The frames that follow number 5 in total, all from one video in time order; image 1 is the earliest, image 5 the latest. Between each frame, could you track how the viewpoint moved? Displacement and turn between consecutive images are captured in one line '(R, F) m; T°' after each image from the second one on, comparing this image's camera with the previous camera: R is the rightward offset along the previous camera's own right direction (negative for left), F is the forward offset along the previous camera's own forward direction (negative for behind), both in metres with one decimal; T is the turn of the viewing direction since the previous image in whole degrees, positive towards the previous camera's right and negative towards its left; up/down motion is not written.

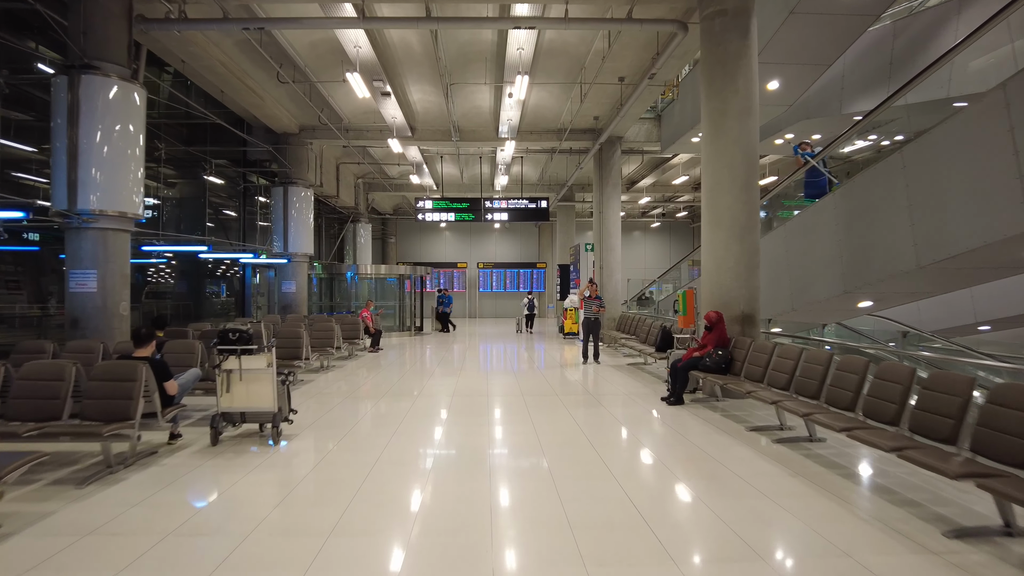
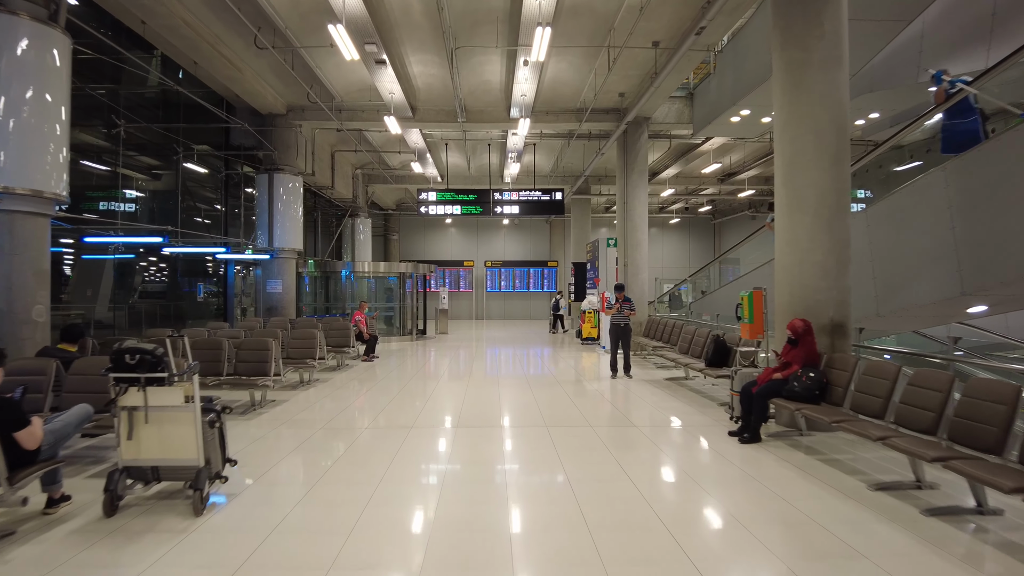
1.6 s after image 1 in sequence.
(-0.1, +1.2) m; -1°
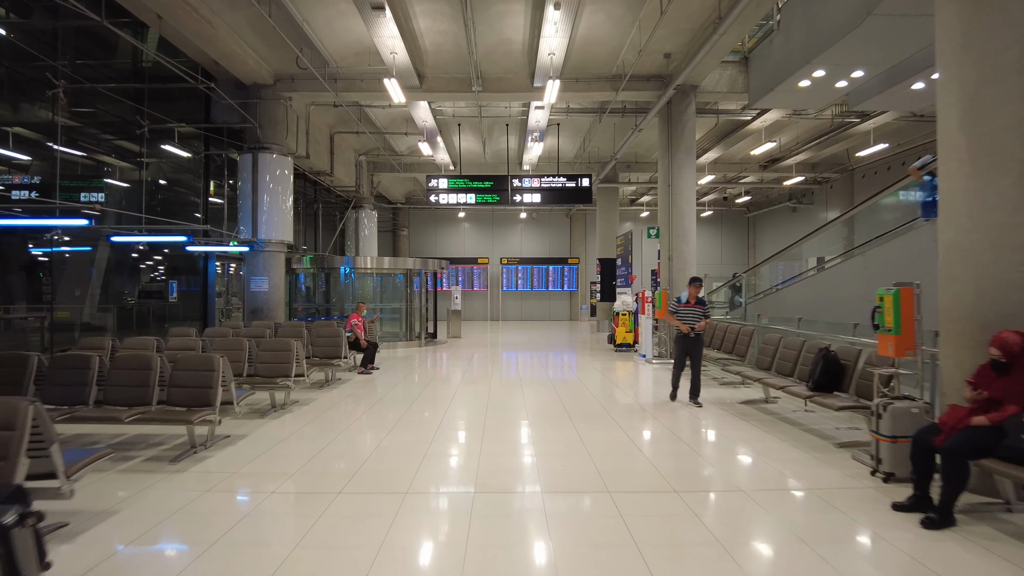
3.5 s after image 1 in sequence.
(-0.1, +1.4) m; -1°
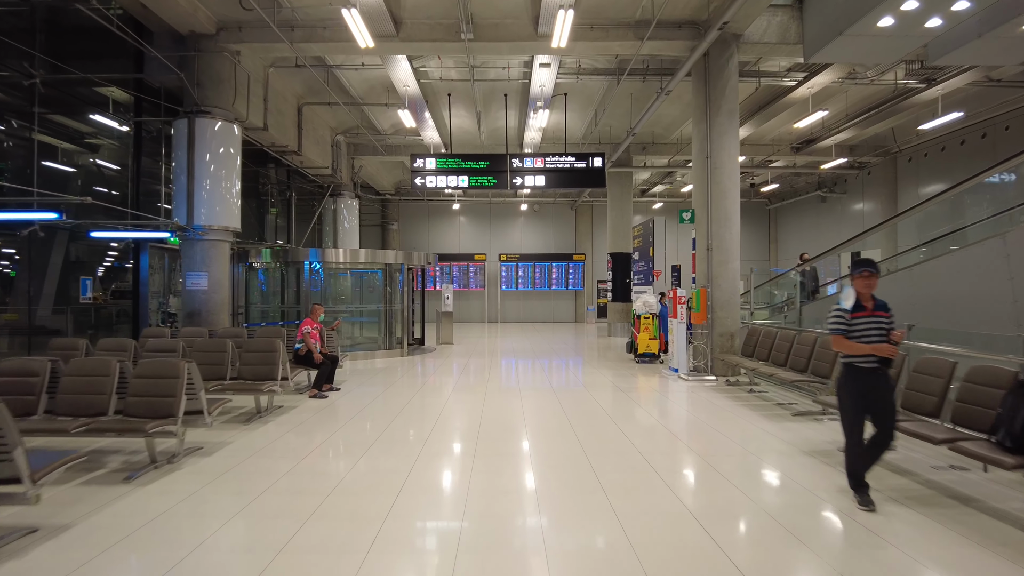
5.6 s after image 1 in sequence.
(0.0, +1.6) m; 0°
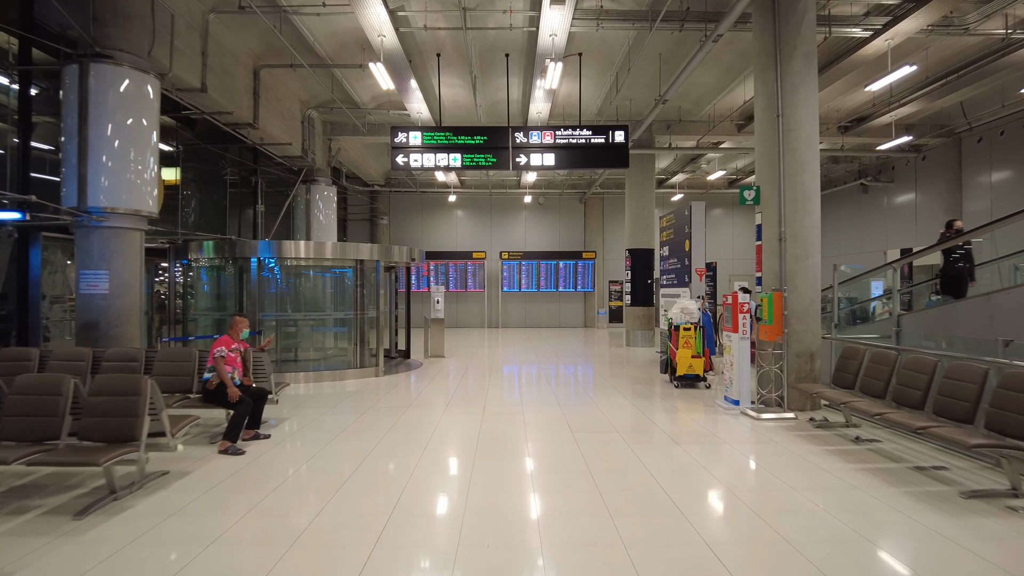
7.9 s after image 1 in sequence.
(0.0, +1.7) m; 0°
